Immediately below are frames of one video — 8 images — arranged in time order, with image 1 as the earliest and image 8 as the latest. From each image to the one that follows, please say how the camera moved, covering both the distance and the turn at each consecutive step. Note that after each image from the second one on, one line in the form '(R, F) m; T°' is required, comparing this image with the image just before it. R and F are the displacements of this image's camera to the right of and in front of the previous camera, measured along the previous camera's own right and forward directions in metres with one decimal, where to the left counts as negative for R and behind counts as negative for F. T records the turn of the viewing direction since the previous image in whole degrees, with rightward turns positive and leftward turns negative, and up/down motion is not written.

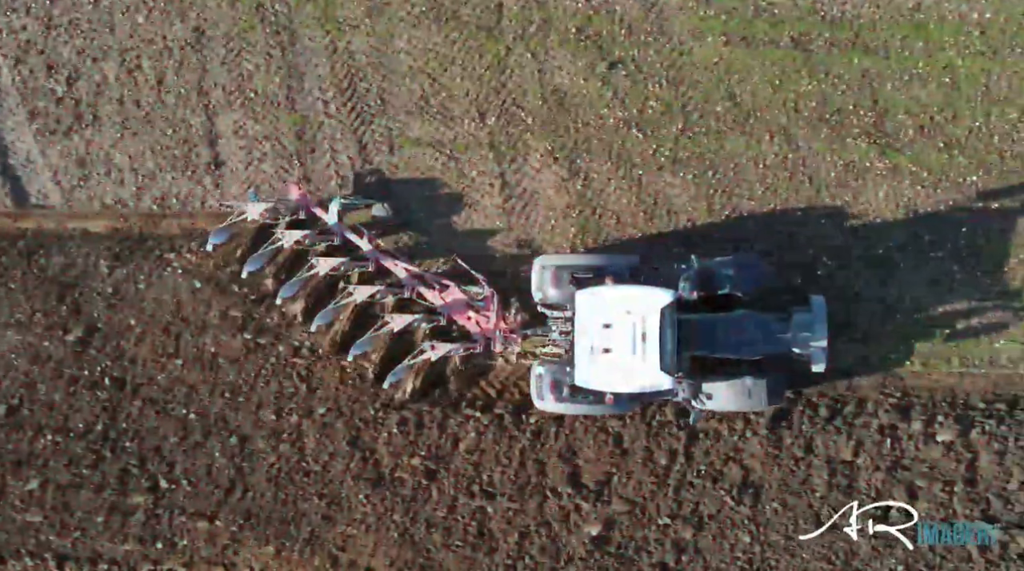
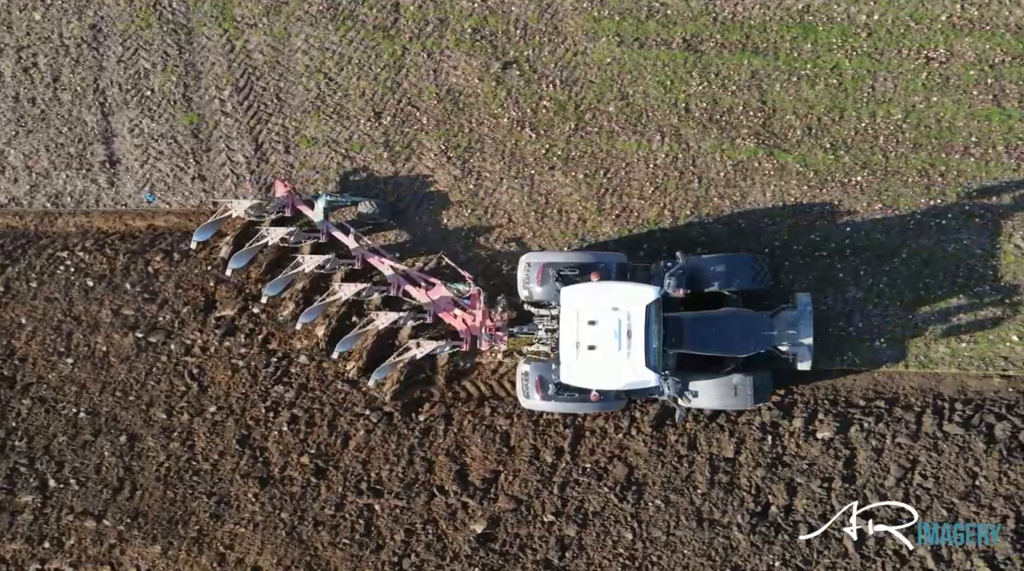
(+0.7, -0.1) m; +1°
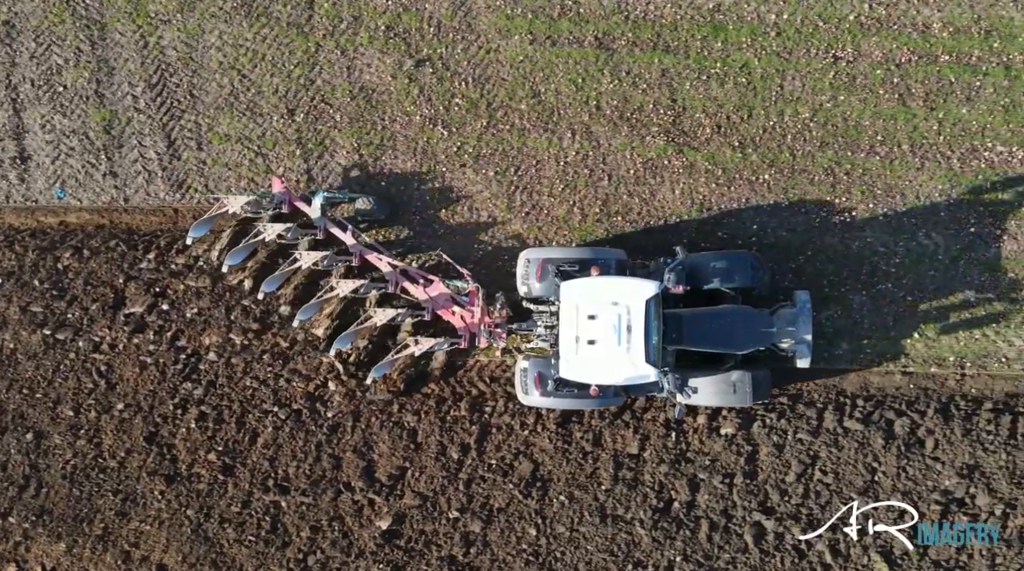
(+0.6, 0.0) m; +1°
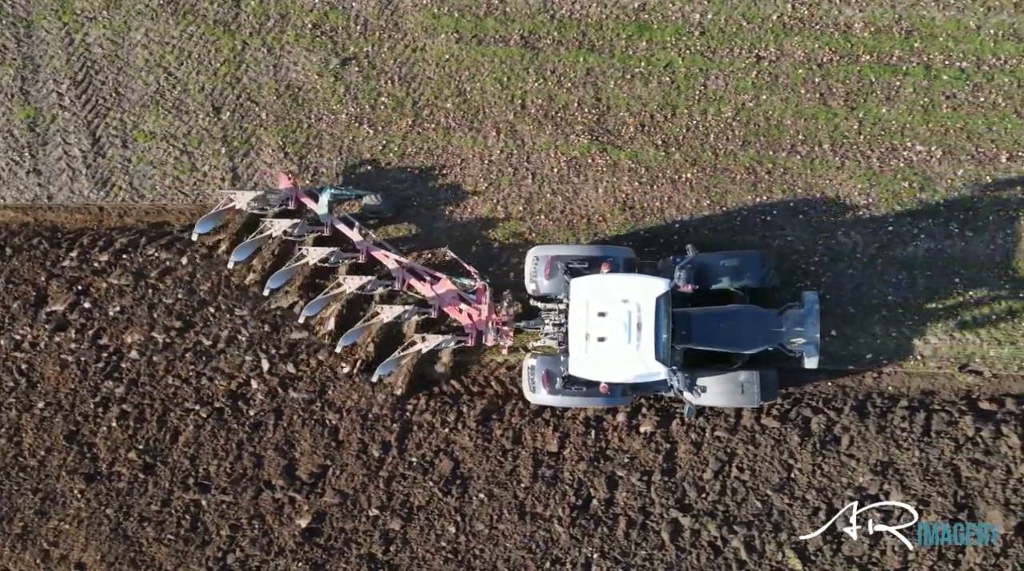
(+0.5, 0.0) m; +1°
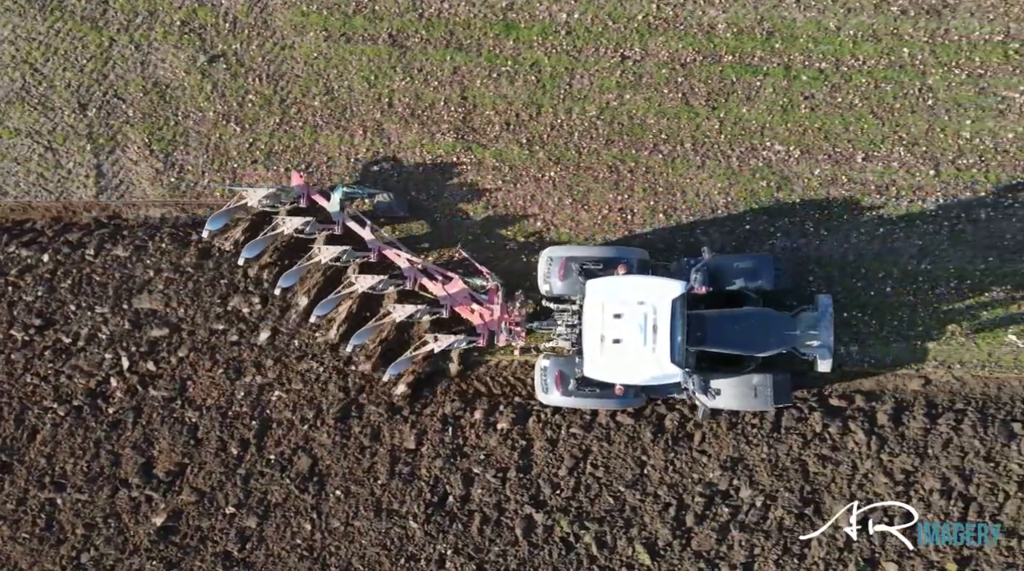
(+0.9, 0.0) m; +2°
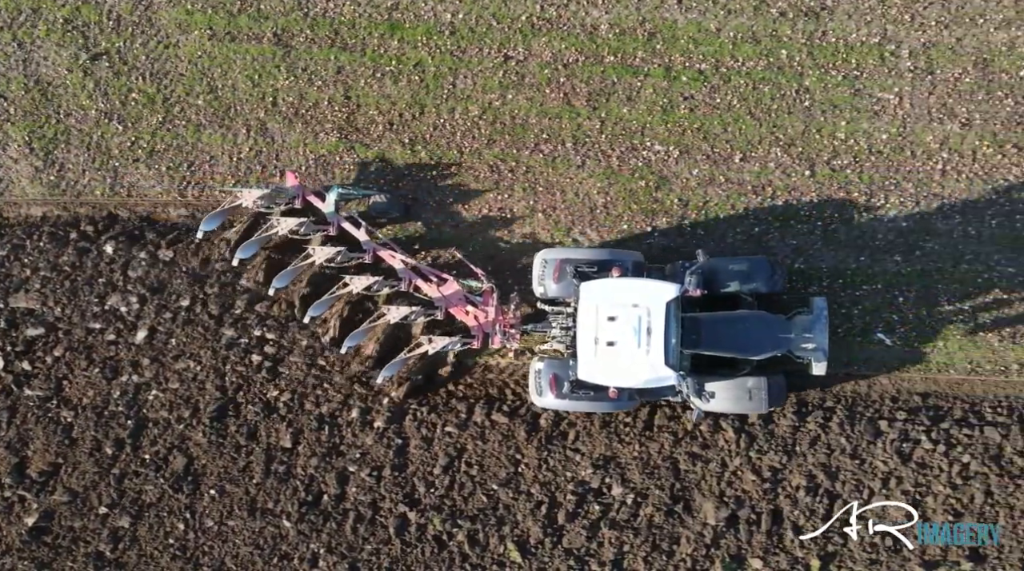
(+0.8, 0.0) m; +1°
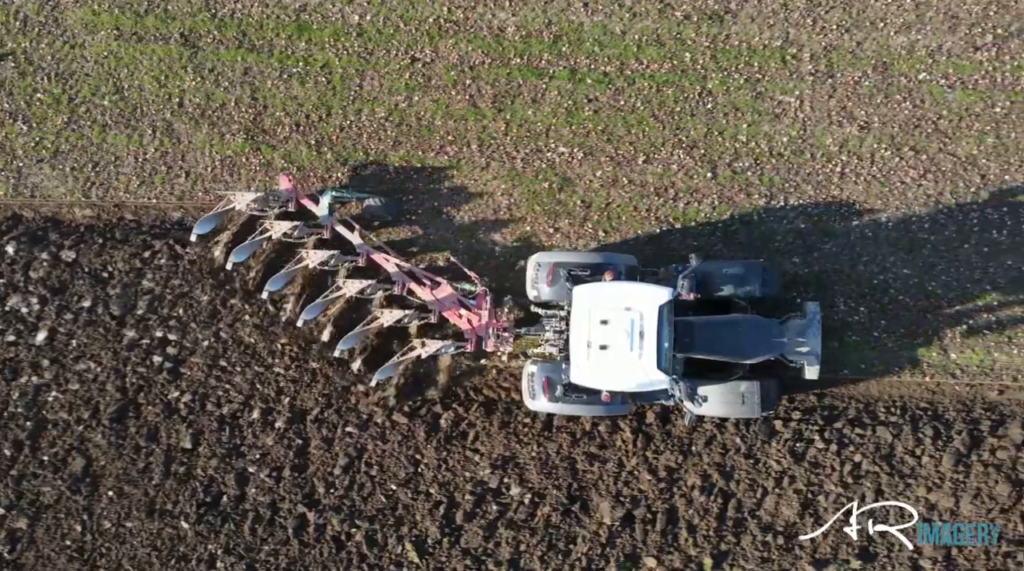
(+0.6, 0.0) m; +1°
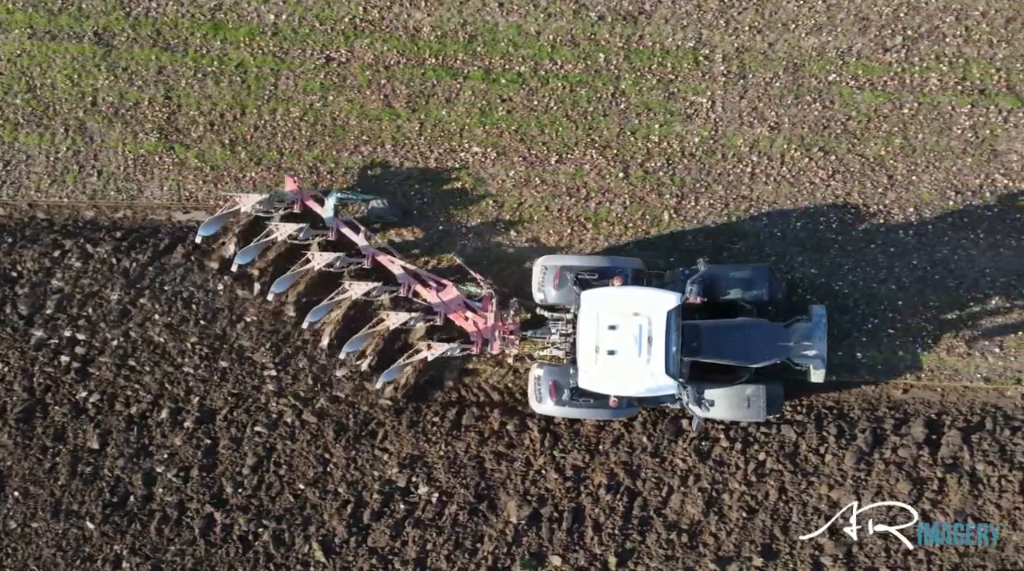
(+0.5, 0.0) m; +1°
